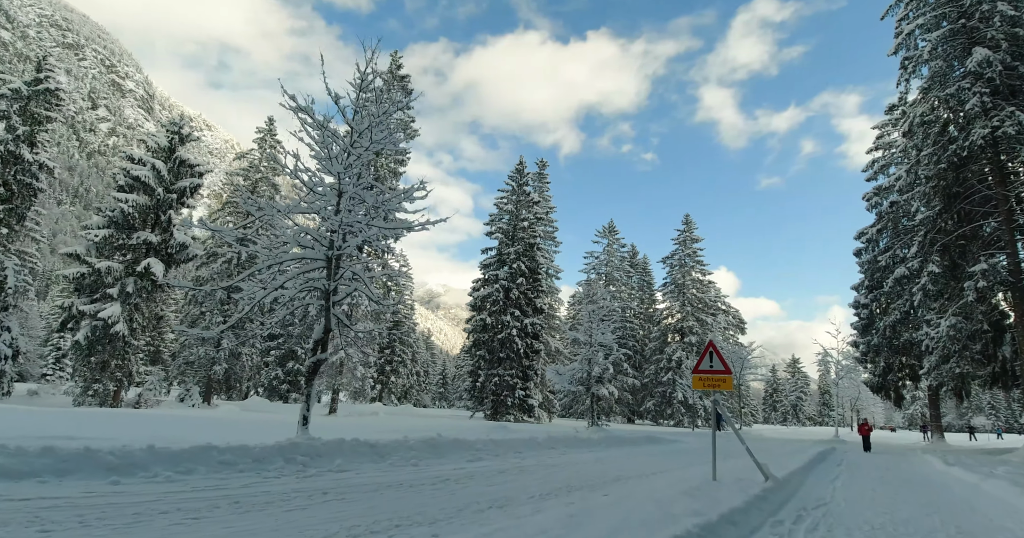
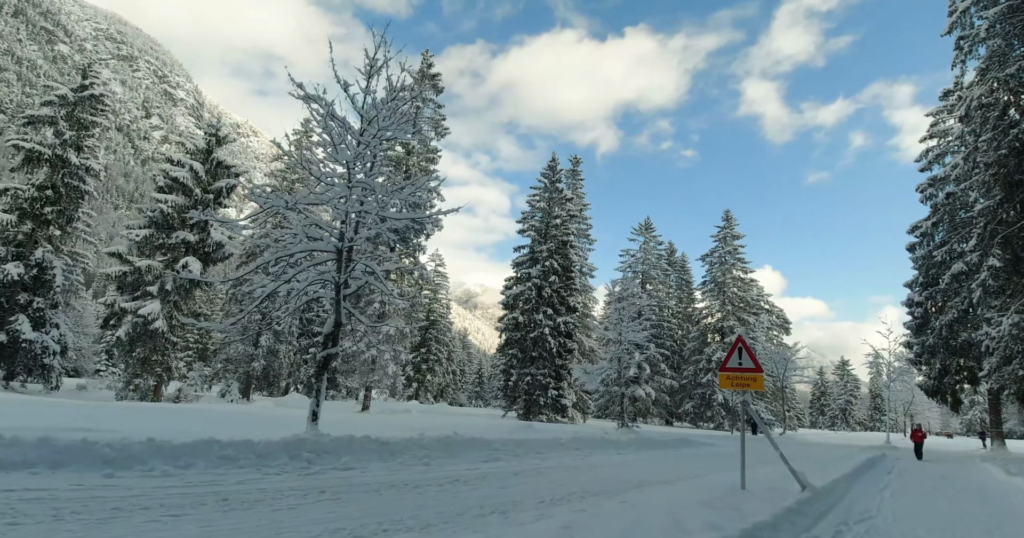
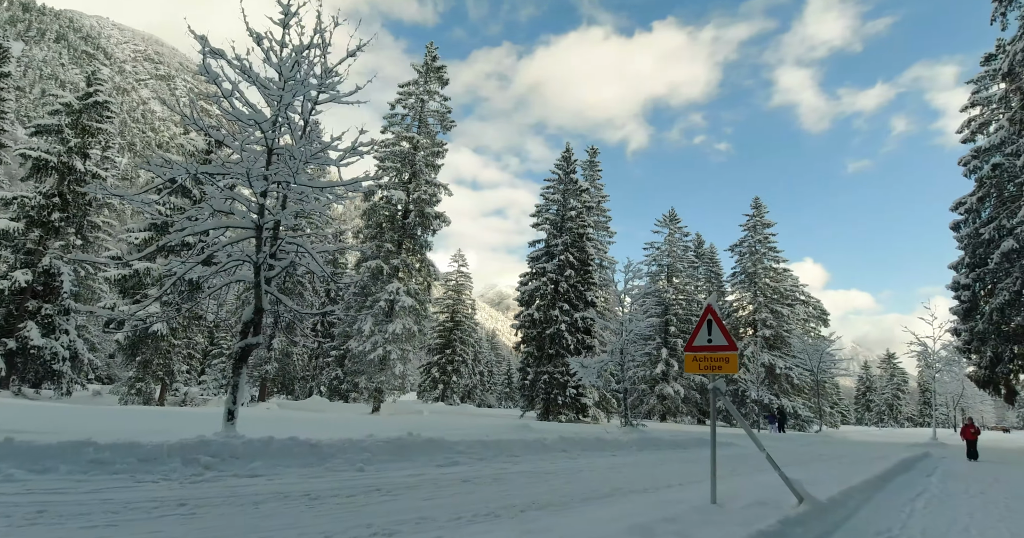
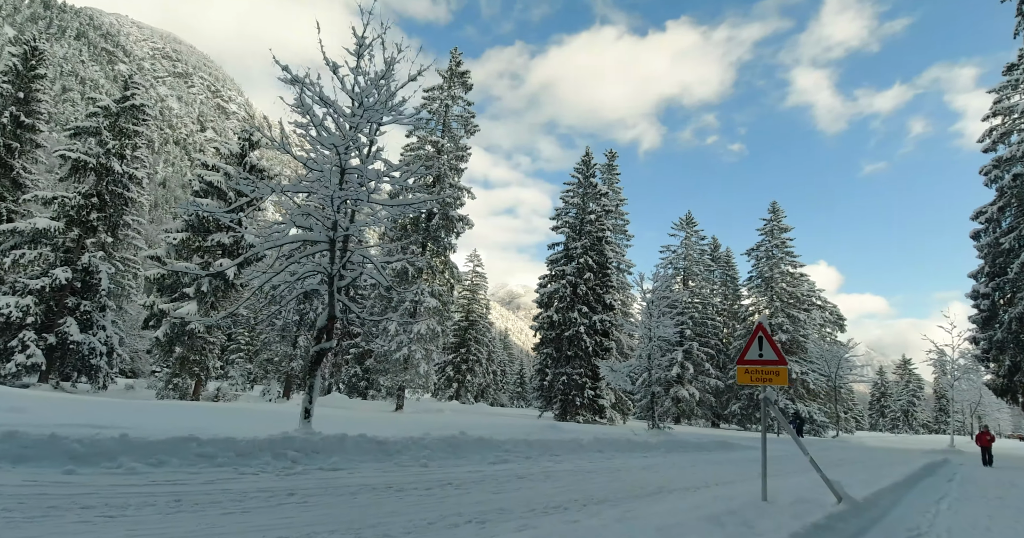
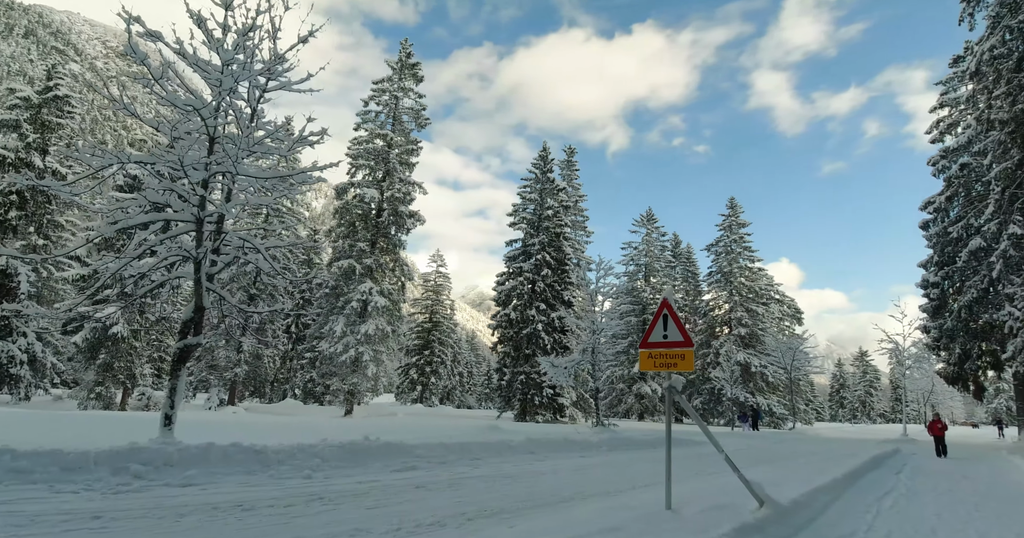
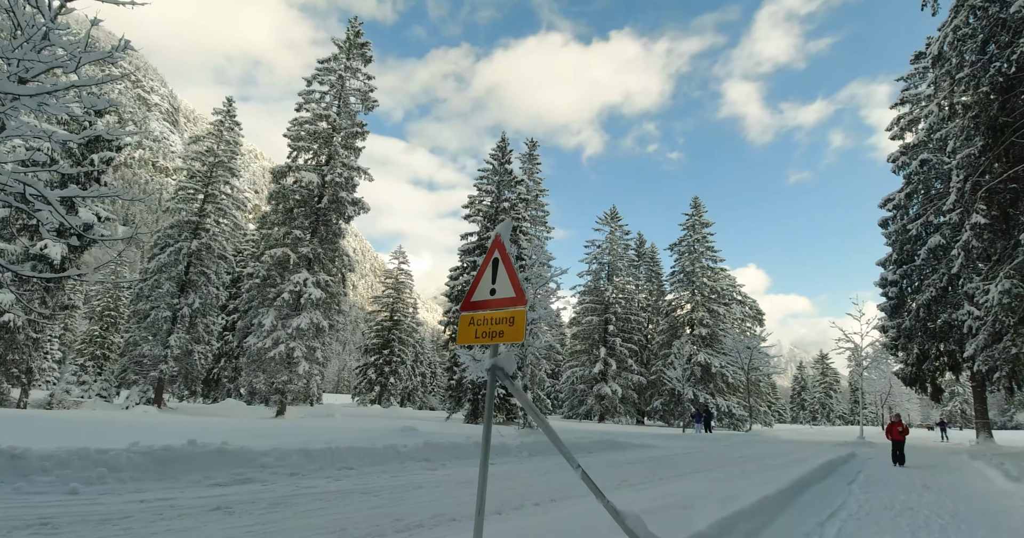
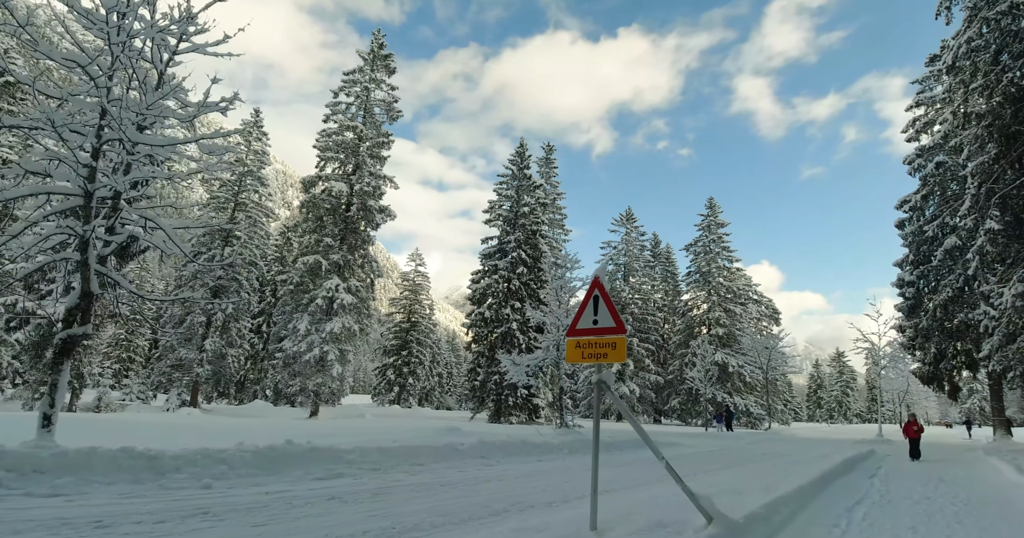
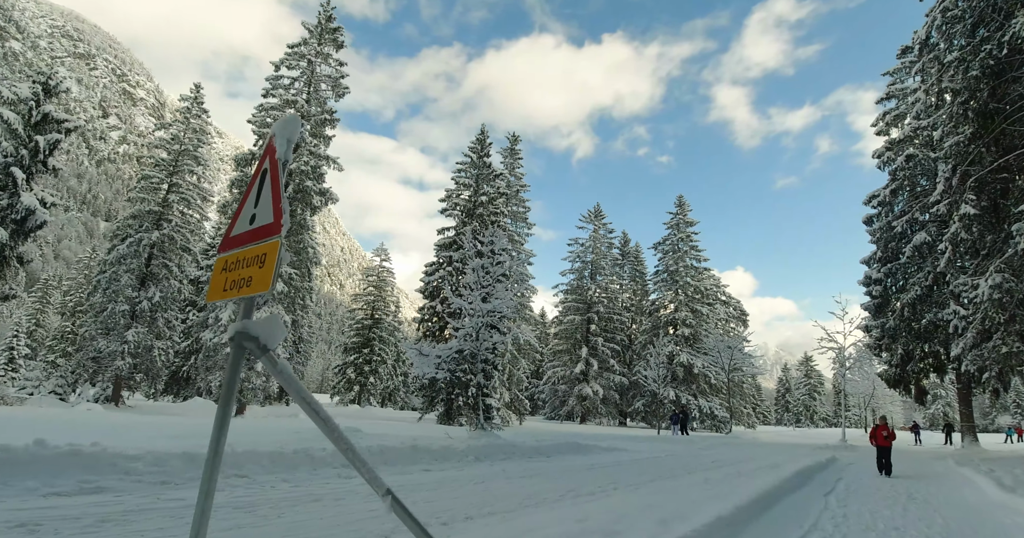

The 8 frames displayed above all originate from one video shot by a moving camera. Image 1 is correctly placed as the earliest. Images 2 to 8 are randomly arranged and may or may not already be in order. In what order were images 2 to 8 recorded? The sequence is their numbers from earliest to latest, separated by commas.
2, 4, 3, 5, 7, 6, 8
